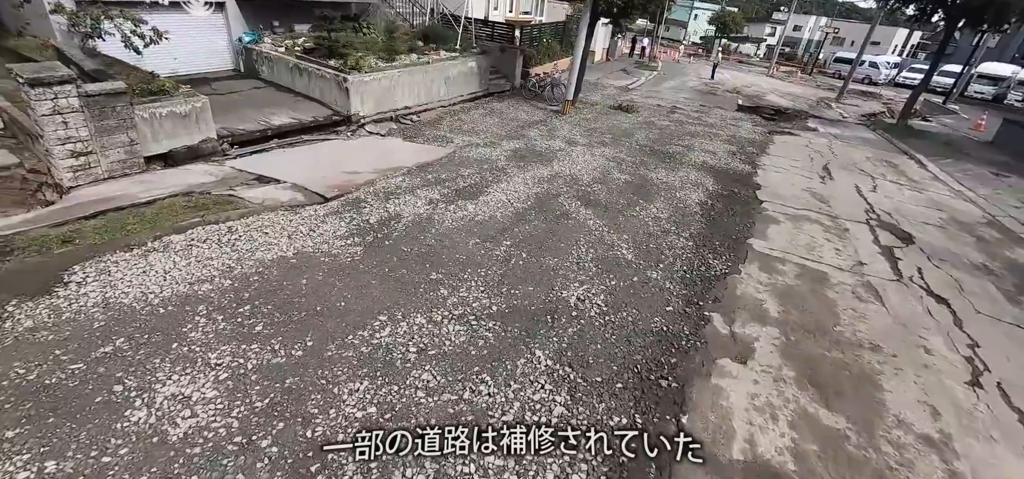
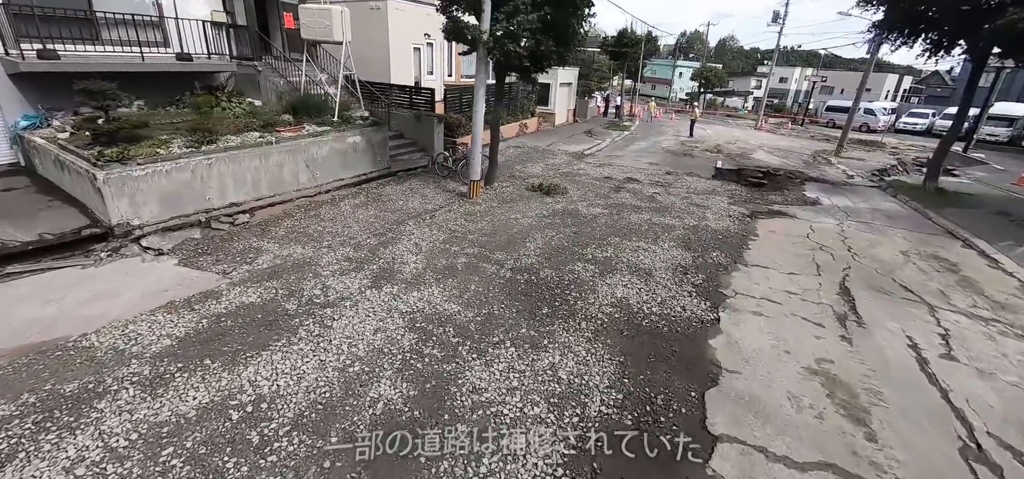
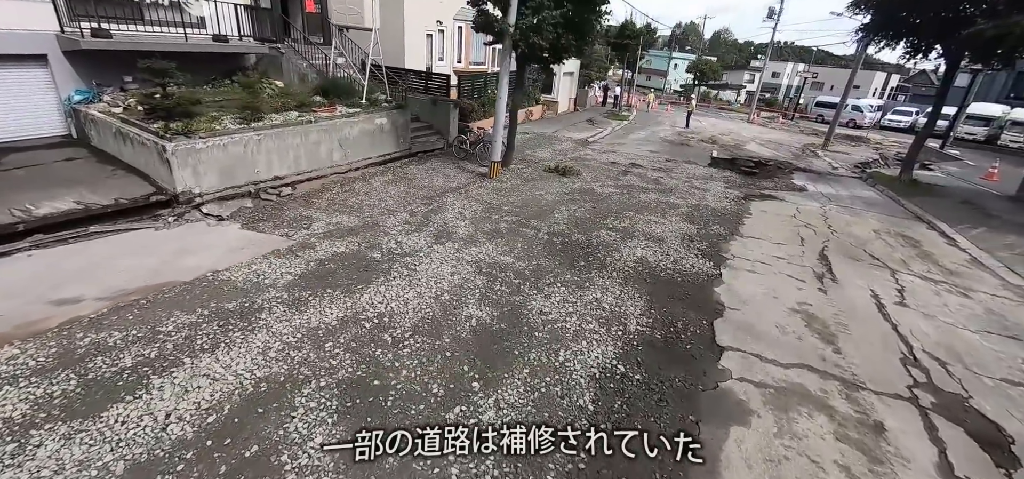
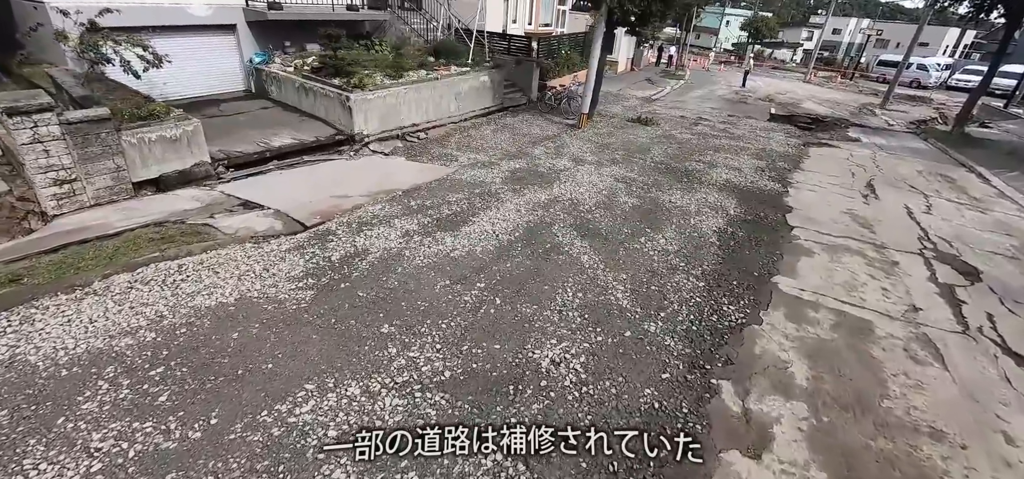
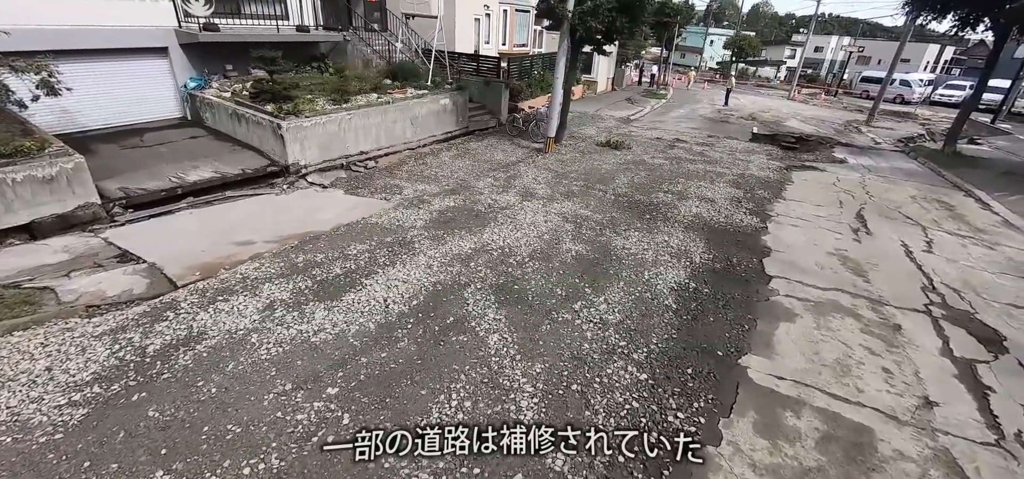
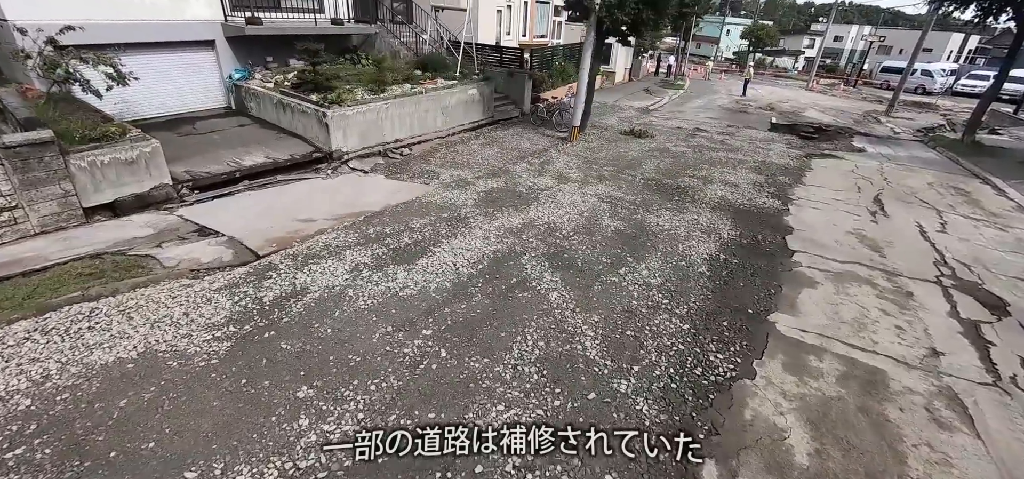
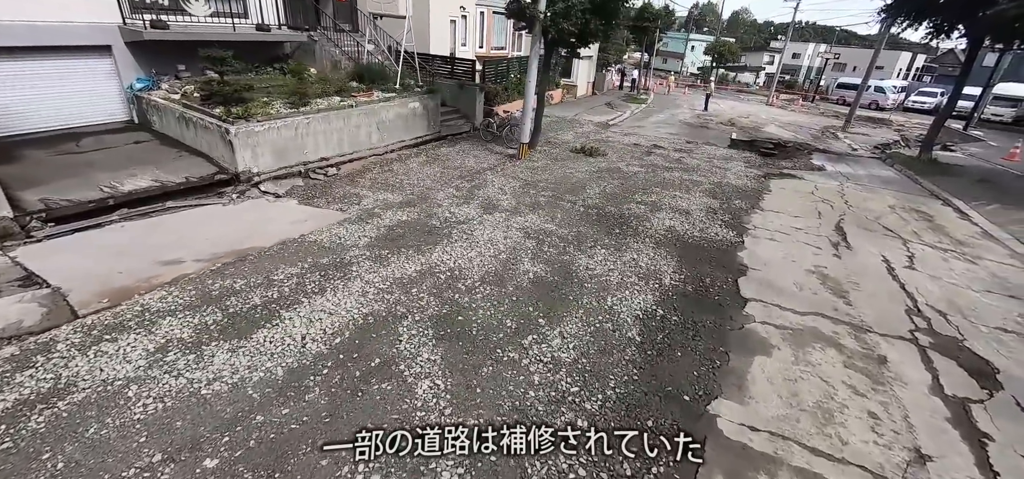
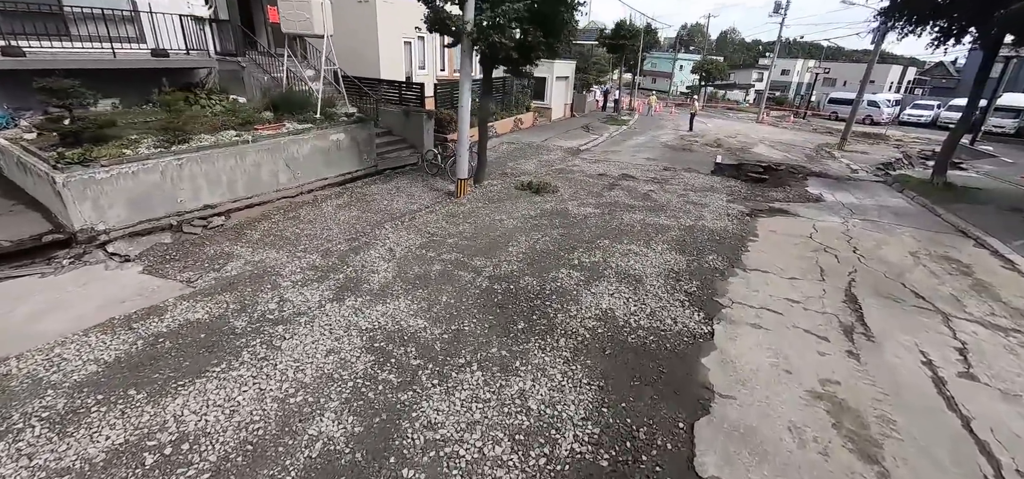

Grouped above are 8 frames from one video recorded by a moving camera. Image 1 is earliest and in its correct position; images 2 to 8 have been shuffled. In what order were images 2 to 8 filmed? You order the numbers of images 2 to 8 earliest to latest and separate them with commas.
4, 6, 5, 7, 3, 2, 8
